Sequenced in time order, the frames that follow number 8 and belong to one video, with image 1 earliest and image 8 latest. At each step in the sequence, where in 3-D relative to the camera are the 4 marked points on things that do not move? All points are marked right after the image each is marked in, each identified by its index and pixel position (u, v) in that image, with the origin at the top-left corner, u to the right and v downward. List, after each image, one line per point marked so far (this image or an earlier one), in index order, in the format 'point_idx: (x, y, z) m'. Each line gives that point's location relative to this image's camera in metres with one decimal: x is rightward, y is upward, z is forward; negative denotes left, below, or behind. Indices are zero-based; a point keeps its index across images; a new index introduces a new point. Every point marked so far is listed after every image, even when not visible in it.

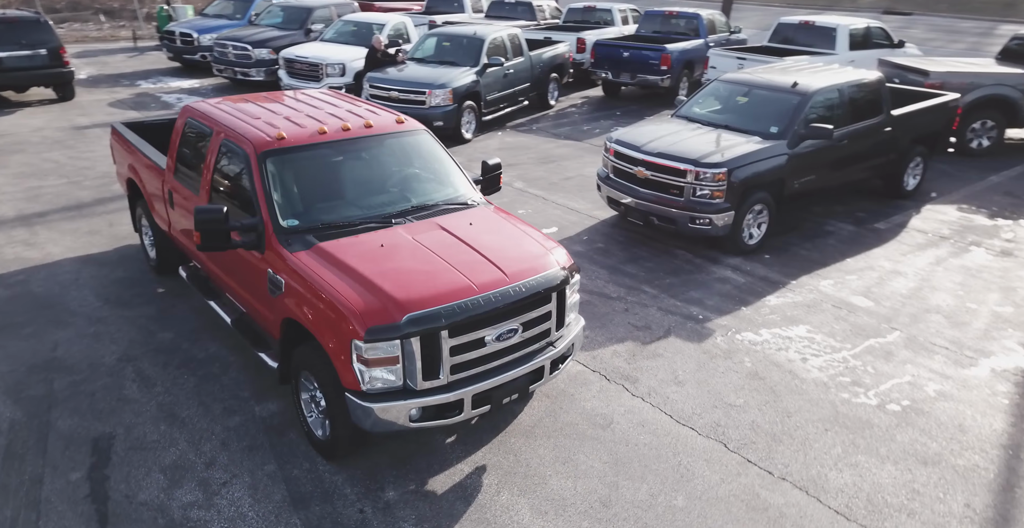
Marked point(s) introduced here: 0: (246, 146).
0: (-1.9, +0.8, +5.1) m
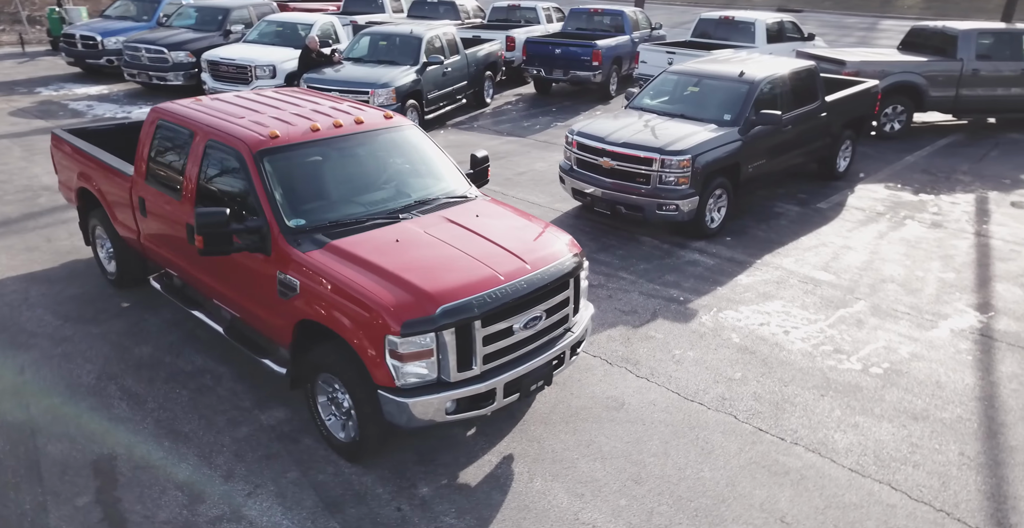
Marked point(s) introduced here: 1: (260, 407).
0: (-1.9, +0.8, +4.9) m
1: (-1.8, -1.0, +5.0) m
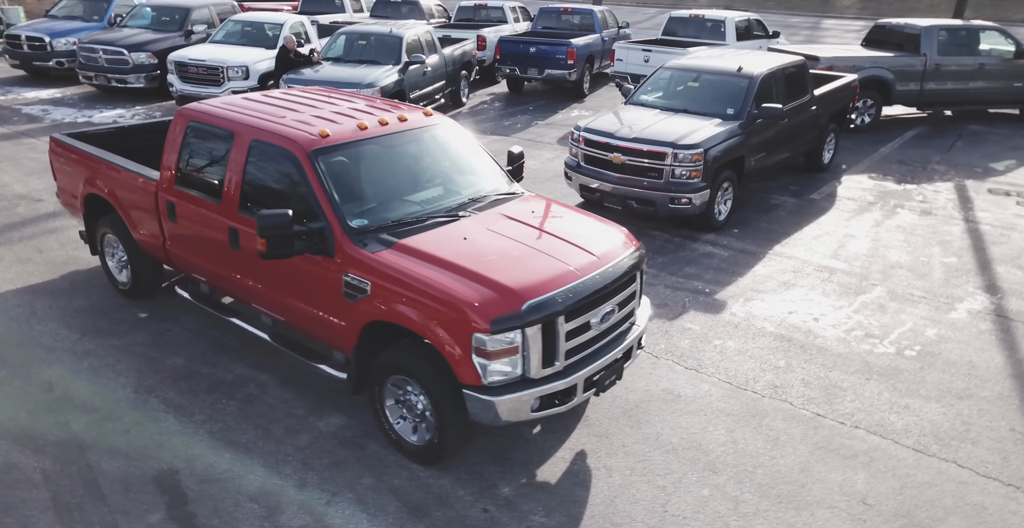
0: (-1.5, +0.8, +4.7) m
1: (-1.4, -1.0, +4.9) m
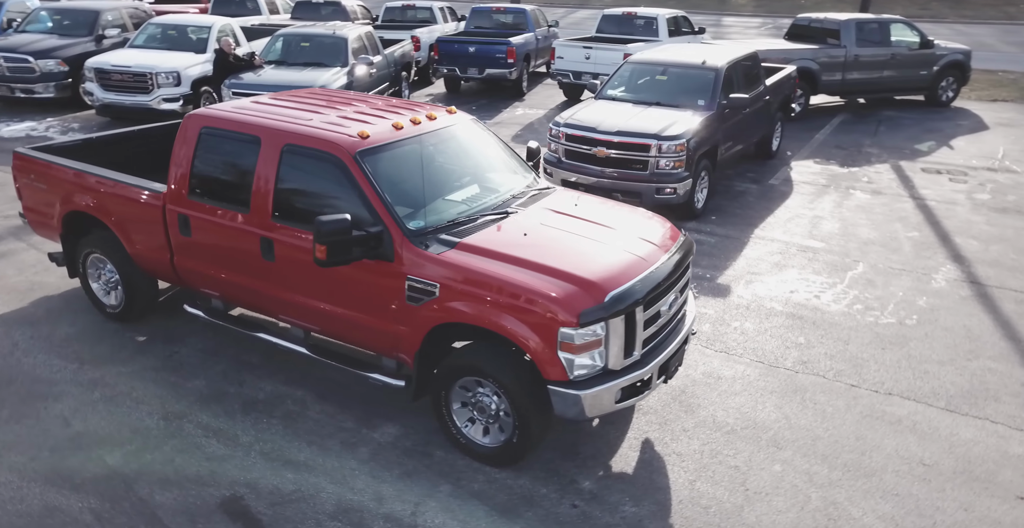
0: (-1.2, +0.7, +4.5) m
1: (-1.0, -1.1, +4.7) m
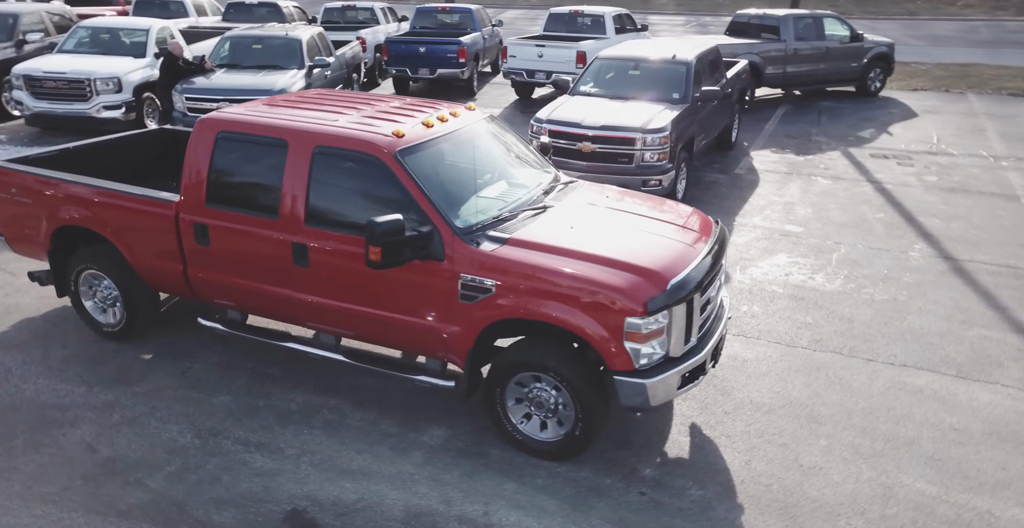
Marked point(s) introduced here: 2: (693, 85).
0: (-0.9, +0.7, +4.4) m
1: (-0.7, -1.1, +4.6) m
2: (+2.5, +2.4, +9.6) m
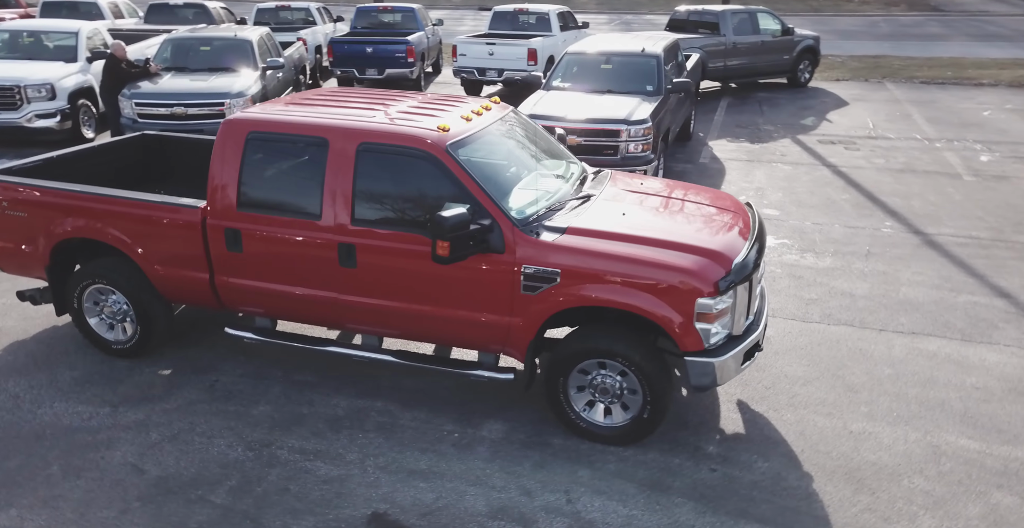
0: (-0.6, +0.7, +4.3) m
1: (-0.3, -1.1, +4.6) m
2: (+2.1, +2.6, +9.9) m
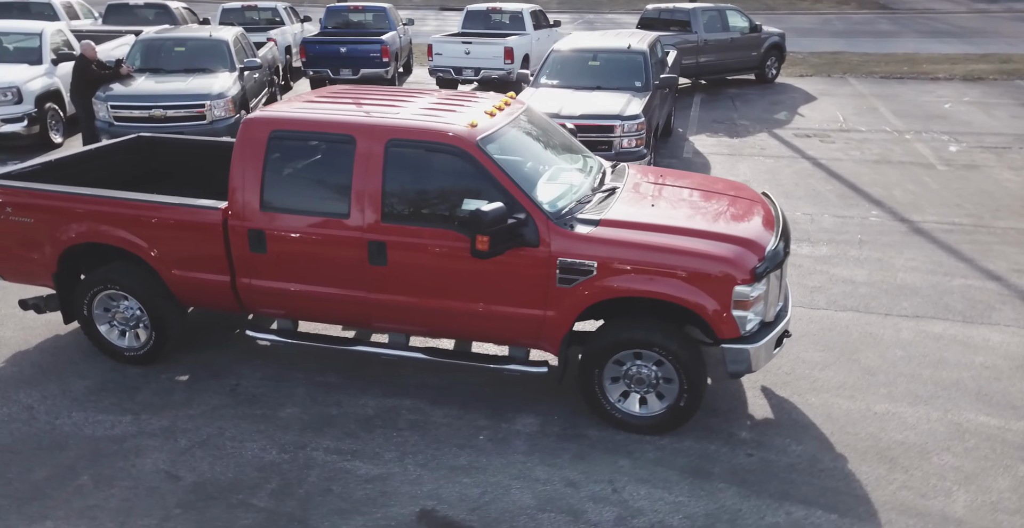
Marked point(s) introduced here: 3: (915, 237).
0: (-0.4, +0.8, +4.3) m
1: (-0.1, -1.0, +4.6) m
2: (+2.0, +2.7, +10.0) m
3: (+4.6, +0.3, +7.9) m
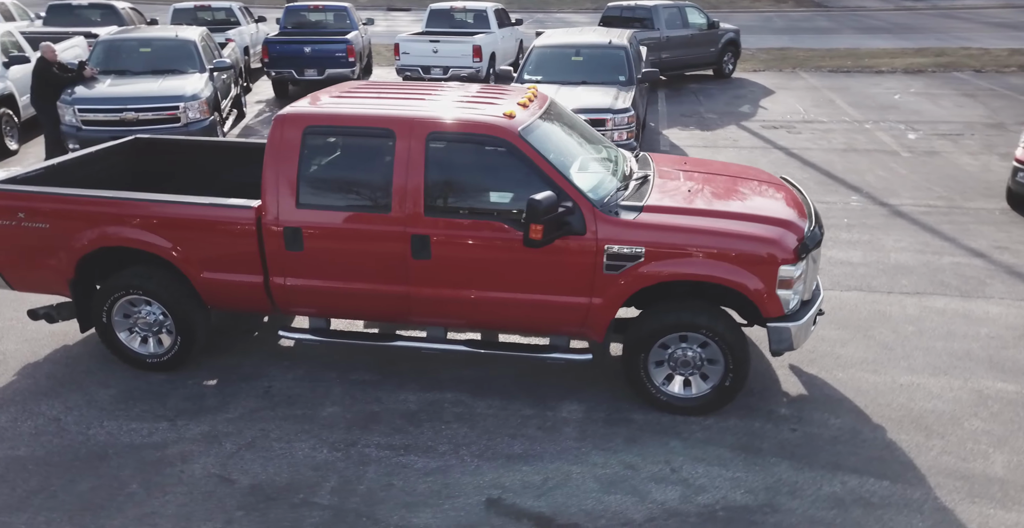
0: (-0.2, +0.8, +4.3) m
1: (+0.2, -1.0, +4.6) m
2: (+1.7, +2.8, +10.1) m
3: (+4.5, +0.5, +8.2) m
